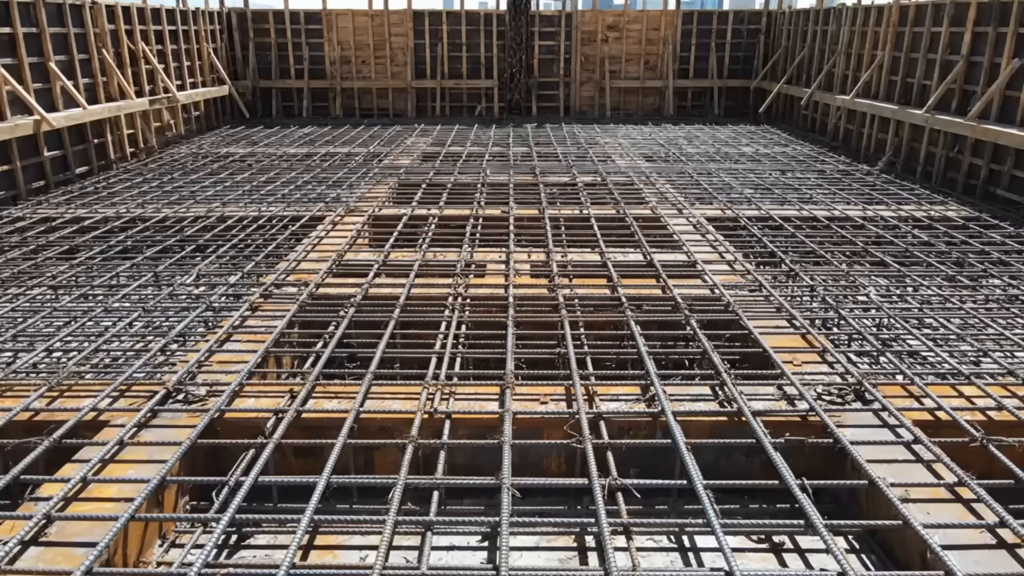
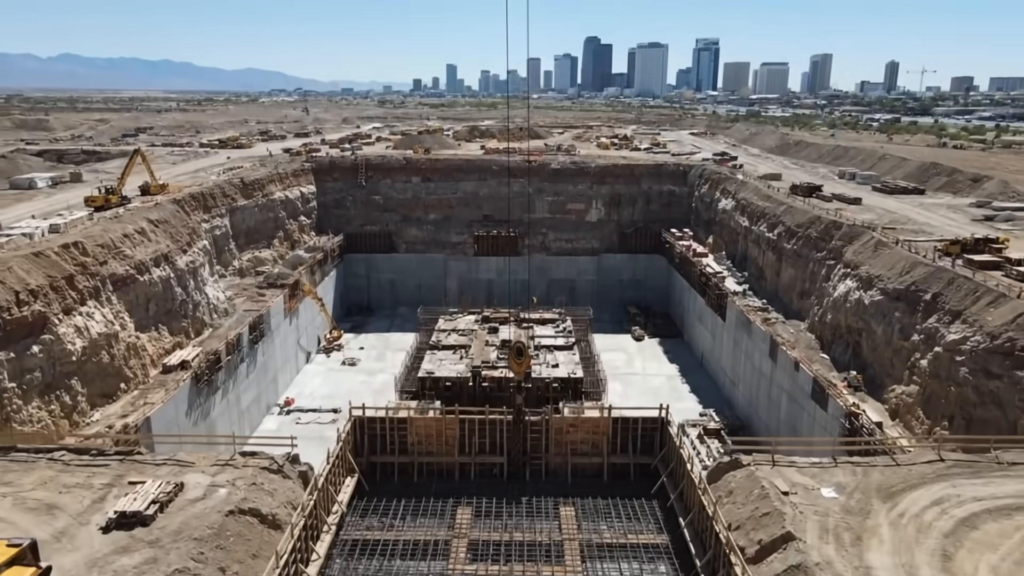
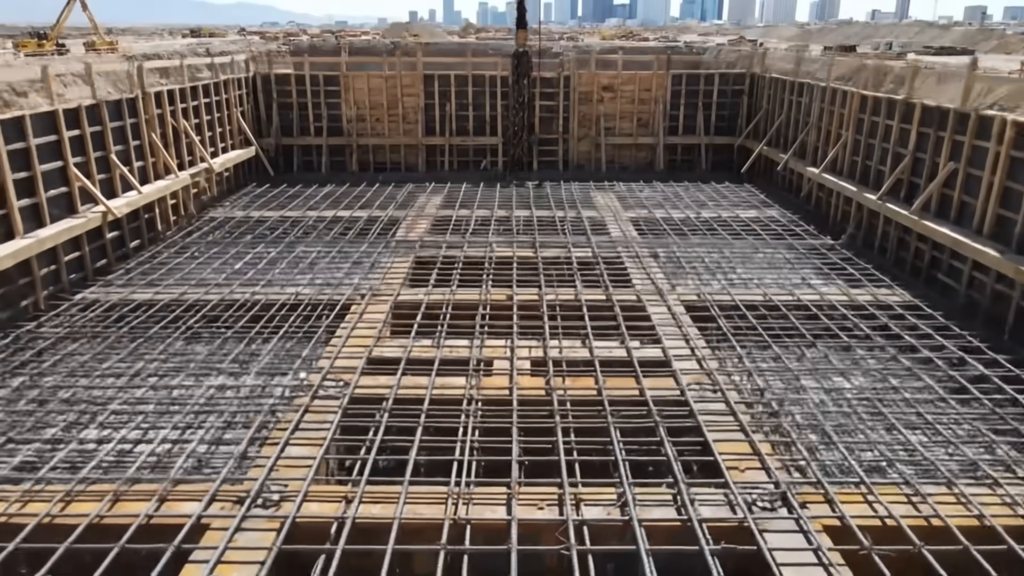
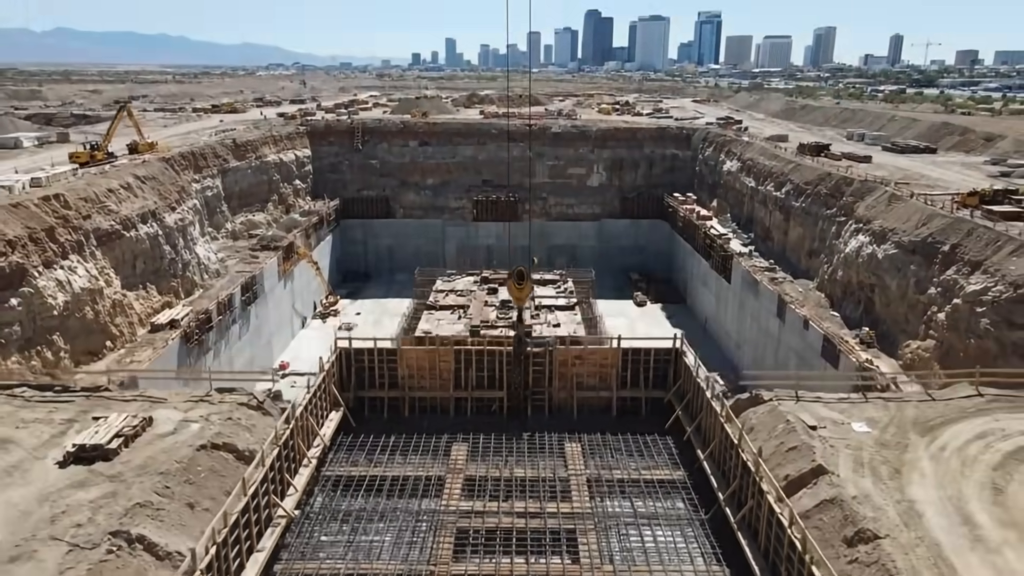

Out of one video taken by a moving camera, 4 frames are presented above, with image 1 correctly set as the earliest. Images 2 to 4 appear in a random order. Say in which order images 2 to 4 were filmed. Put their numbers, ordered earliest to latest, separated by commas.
3, 4, 2
